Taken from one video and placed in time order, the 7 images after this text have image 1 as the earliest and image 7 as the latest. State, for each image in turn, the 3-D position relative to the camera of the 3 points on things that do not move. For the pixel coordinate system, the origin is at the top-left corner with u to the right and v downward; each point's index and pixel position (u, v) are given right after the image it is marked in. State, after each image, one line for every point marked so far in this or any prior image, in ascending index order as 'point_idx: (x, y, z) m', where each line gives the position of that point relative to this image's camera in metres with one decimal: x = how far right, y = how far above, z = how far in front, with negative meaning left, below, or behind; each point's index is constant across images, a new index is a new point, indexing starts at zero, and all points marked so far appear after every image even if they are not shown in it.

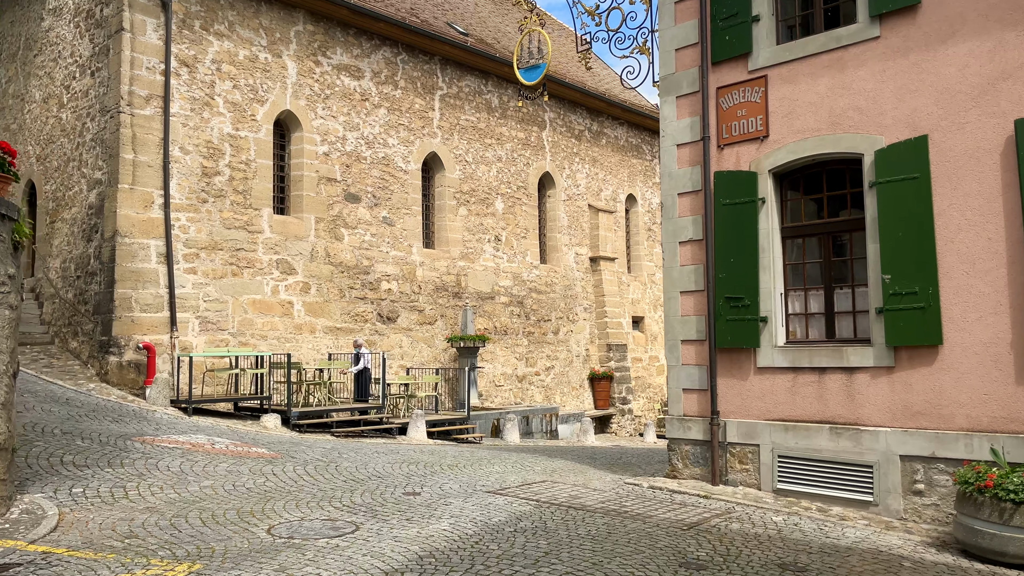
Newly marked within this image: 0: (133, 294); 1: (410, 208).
0: (-5.8, -0.1, +12.1) m
1: (-2.1, +1.7, +16.2) m
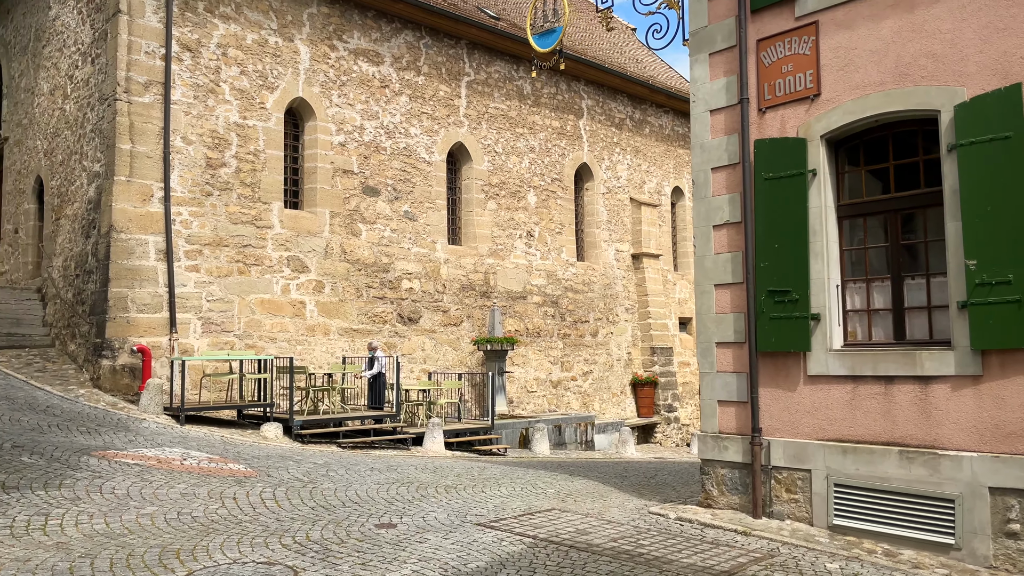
0: (-5.5, -0.1, +11.3) m
1: (-1.5, +1.7, +15.2) m
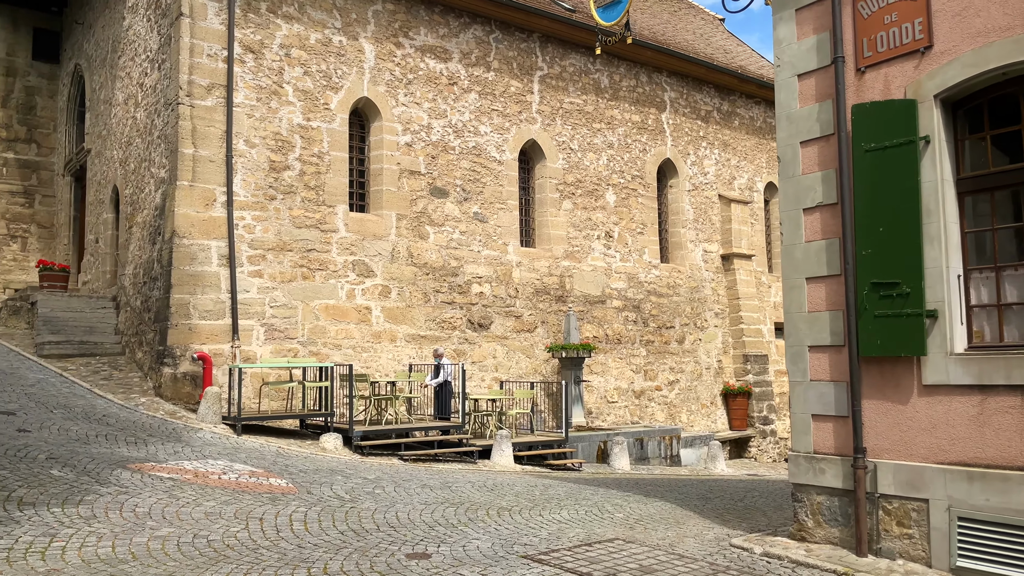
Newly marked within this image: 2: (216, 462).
0: (-4.5, -0.1, +11.1) m
1: (-0.1, +1.6, +14.5) m
2: (-3.0, -1.7, +7.9) m
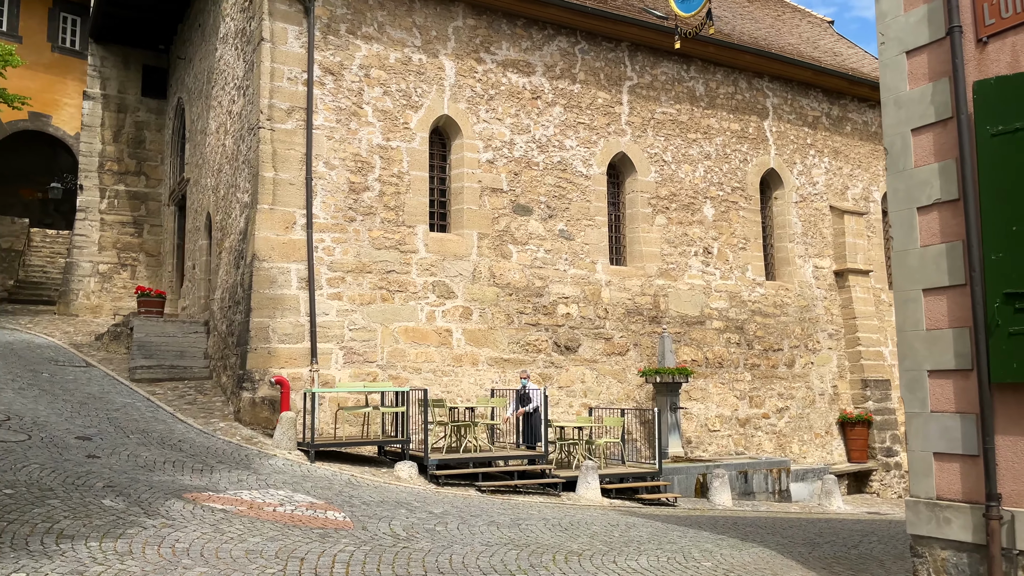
0: (-3.4, -0.5, +11.0) m
1: (+1.4, +1.2, +13.8) m
2: (-2.3, -2.0, +7.5) m
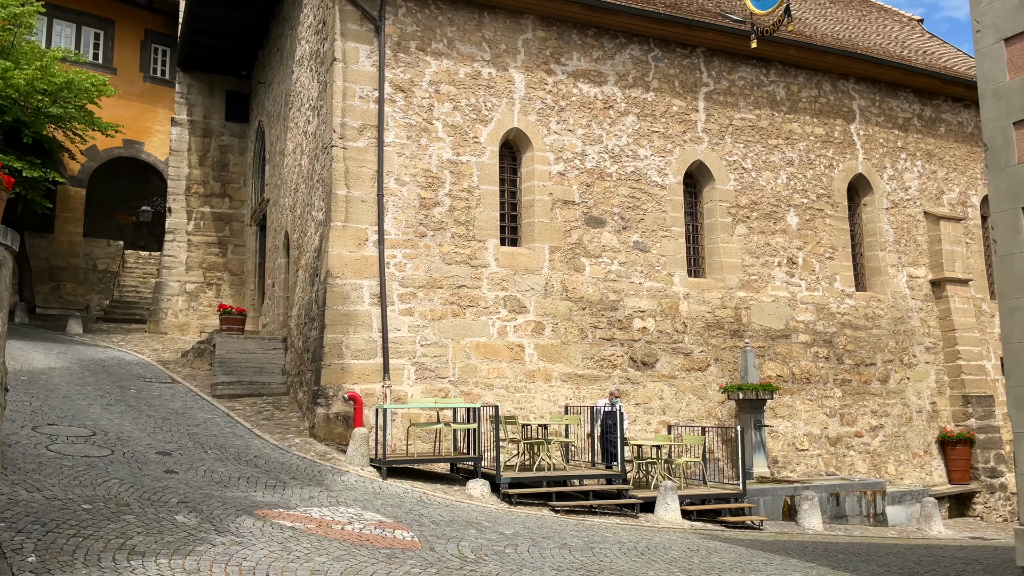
0: (-2.3, -0.7, +11.0) m
1: (+2.7, +1.0, +13.4) m
2: (-1.6, -2.1, +7.5) m
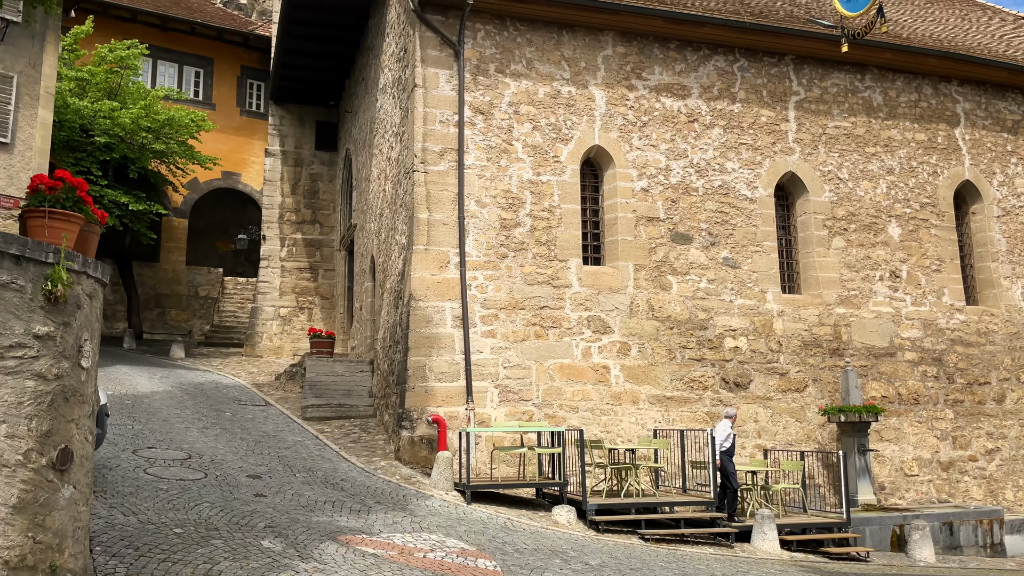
0: (-1.2, -1.0, +11.0) m
1: (+4.1, +0.7, +12.9) m
2: (-0.8, -2.3, +7.4) m
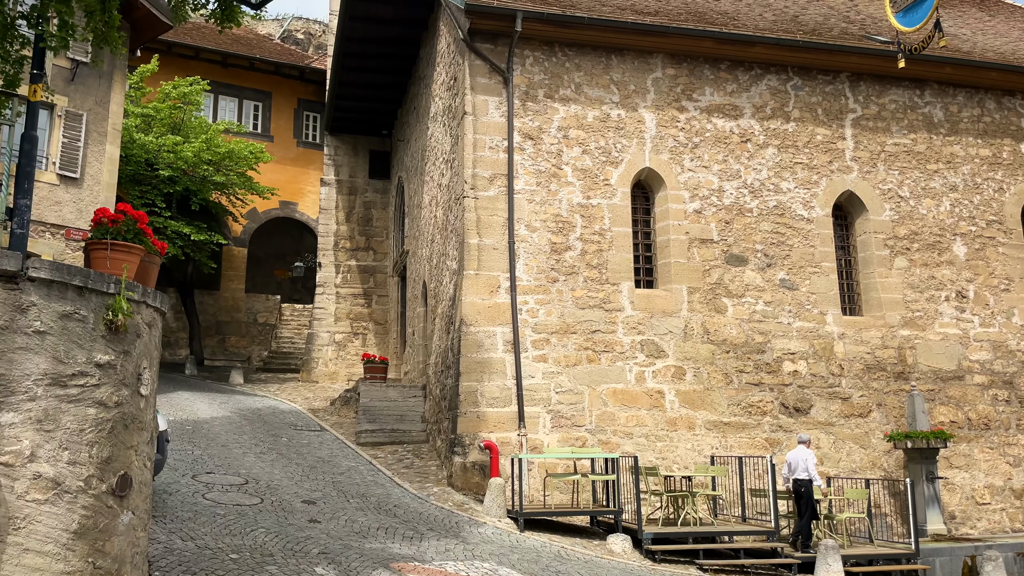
0: (-0.4, -1.4, +11.0) m
1: (+4.9, +0.4, +12.6) m
2: (-0.3, -2.6, +7.3) m
